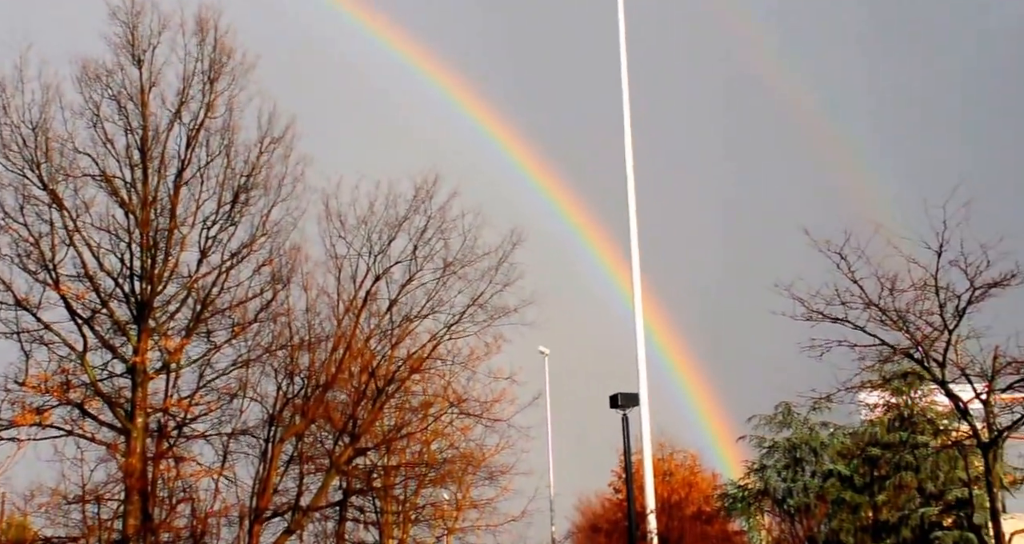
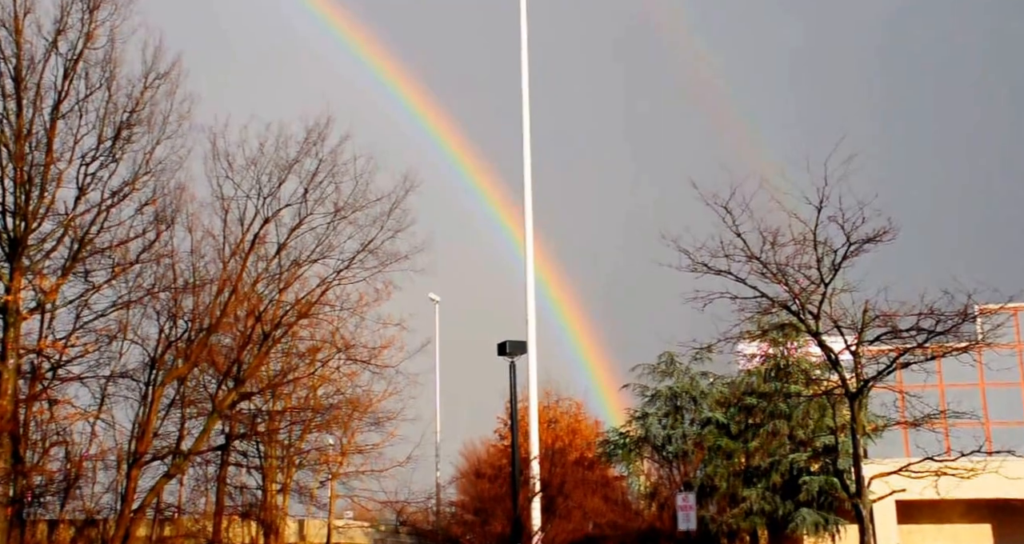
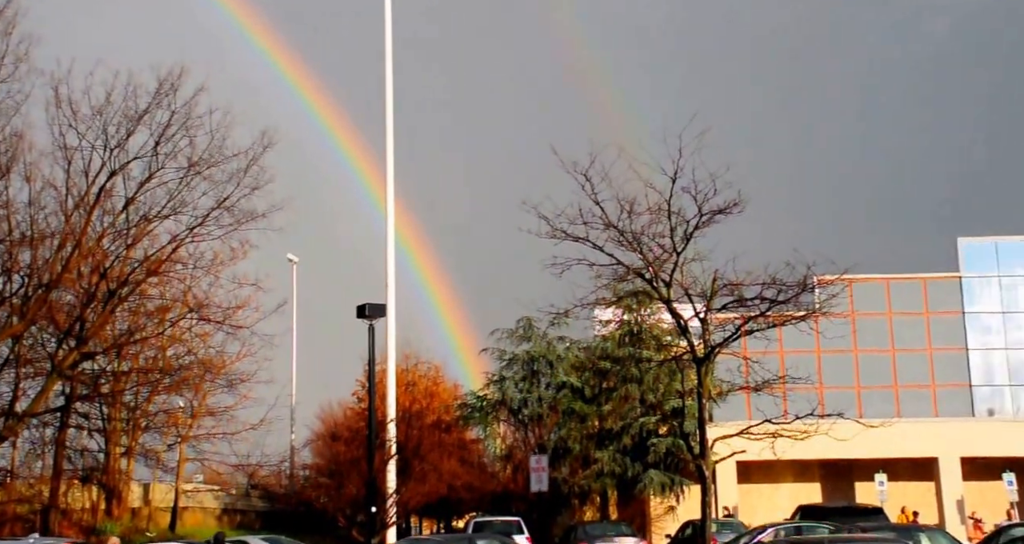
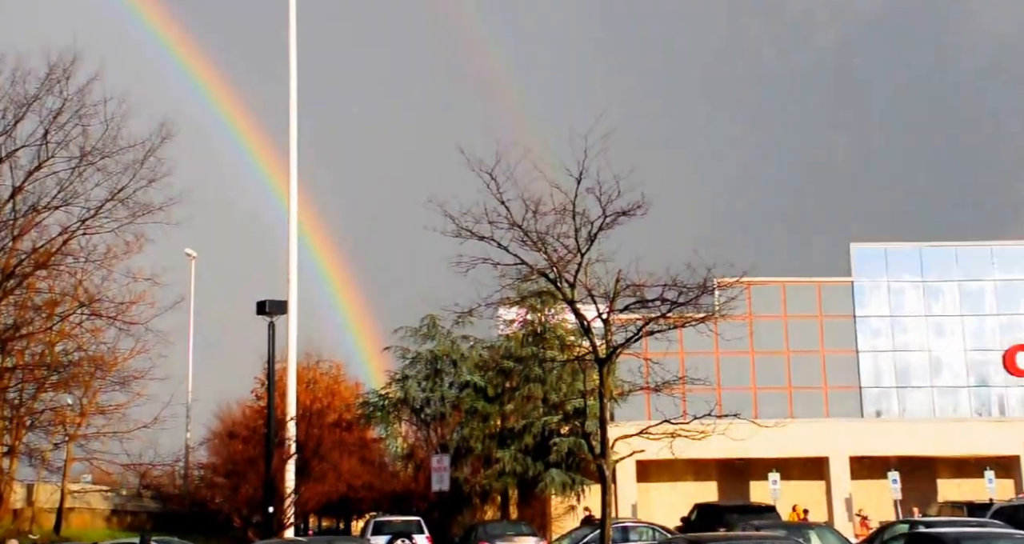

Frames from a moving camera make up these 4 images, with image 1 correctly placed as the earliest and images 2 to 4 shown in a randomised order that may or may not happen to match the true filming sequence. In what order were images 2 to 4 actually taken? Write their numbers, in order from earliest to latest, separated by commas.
2, 3, 4
